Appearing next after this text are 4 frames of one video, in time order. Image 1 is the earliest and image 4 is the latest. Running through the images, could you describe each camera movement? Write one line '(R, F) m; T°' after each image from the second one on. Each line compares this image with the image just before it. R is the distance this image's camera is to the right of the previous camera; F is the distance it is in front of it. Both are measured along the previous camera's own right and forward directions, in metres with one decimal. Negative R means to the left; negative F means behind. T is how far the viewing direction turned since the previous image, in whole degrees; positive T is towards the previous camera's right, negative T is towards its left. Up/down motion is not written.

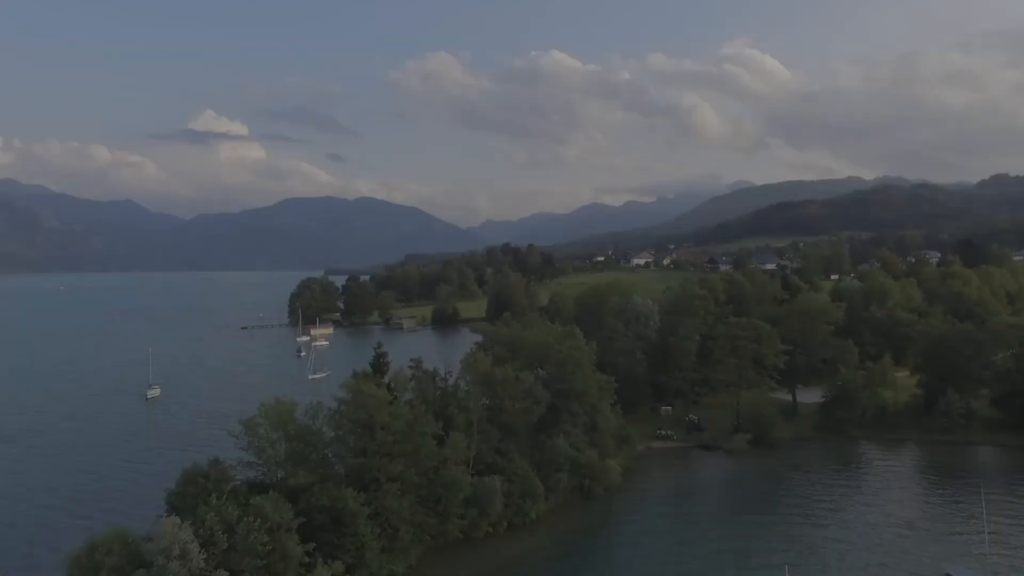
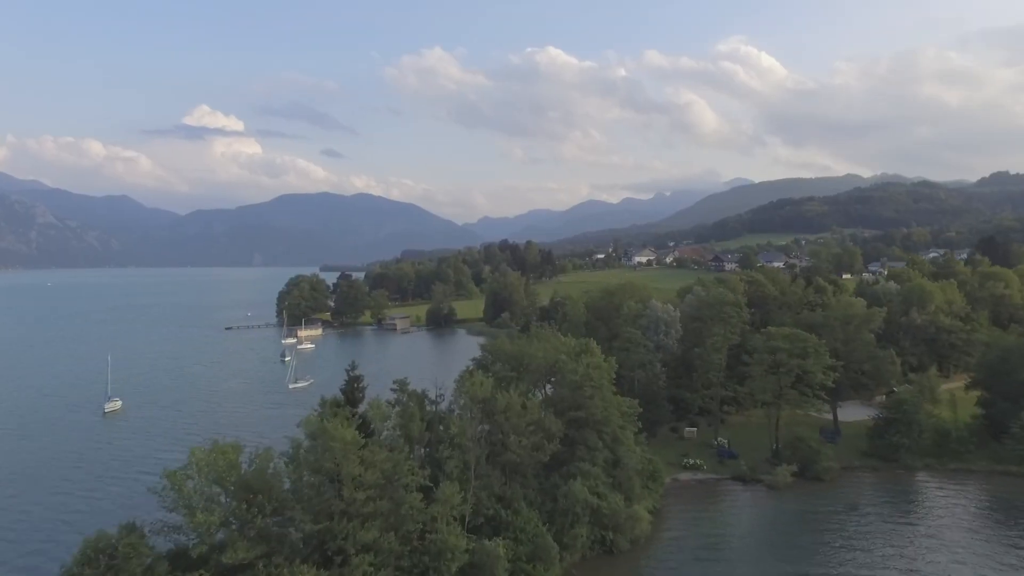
(-0.4, +7.0) m; 0°
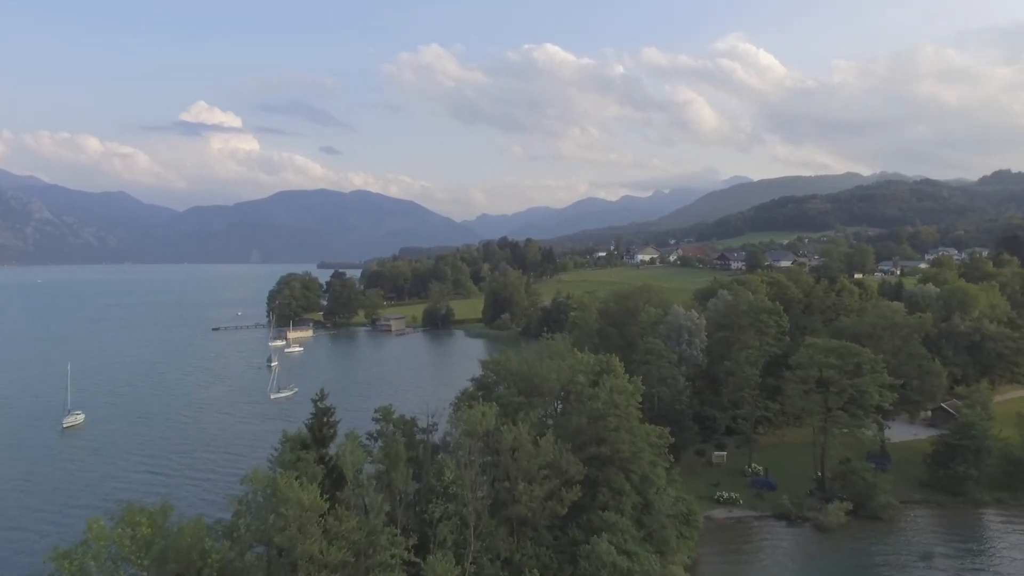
(-0.4, +5.9) m; 0°
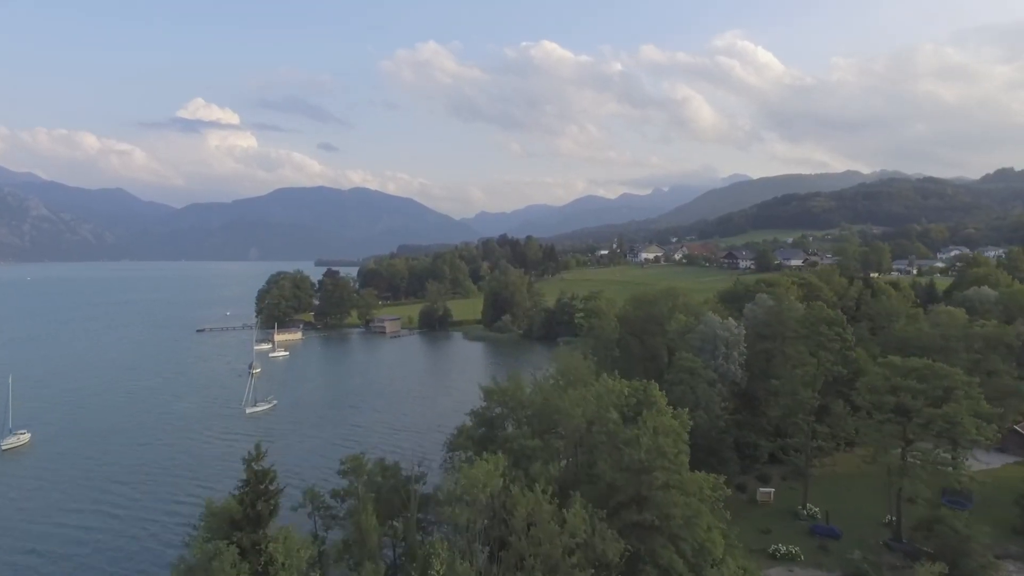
(-0.4, +6.9) m; 0°
